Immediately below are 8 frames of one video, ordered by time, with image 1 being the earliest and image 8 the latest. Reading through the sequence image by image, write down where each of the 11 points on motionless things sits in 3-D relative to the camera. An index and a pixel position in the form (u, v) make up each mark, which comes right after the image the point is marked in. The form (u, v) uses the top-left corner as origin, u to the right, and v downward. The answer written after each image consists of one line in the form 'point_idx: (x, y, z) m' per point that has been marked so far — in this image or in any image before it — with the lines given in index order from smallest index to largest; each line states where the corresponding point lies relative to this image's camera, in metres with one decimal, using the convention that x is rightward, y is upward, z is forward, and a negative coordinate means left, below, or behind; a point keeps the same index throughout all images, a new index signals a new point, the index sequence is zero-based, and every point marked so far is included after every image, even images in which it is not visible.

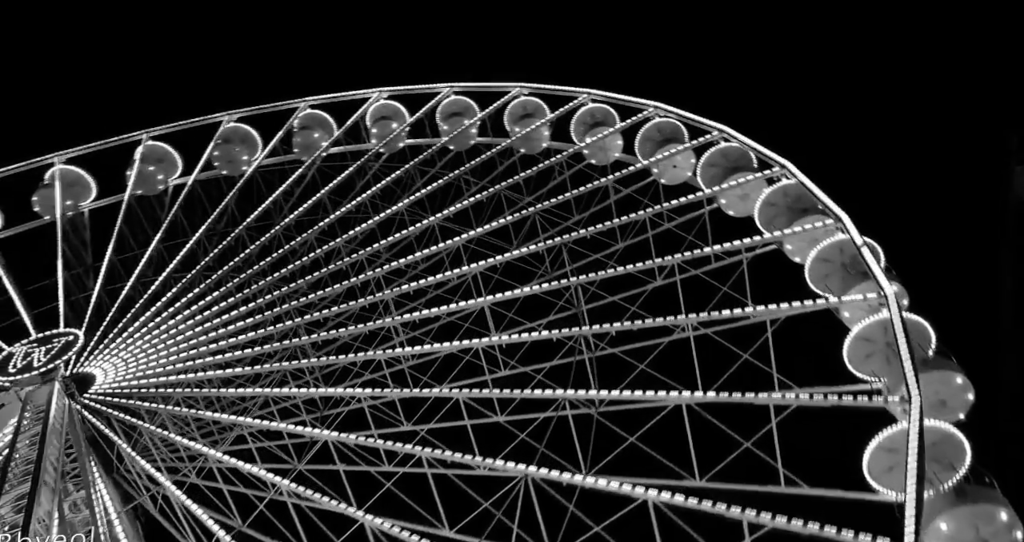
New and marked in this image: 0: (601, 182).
0: (+1.6, +1.6, +12.2) m
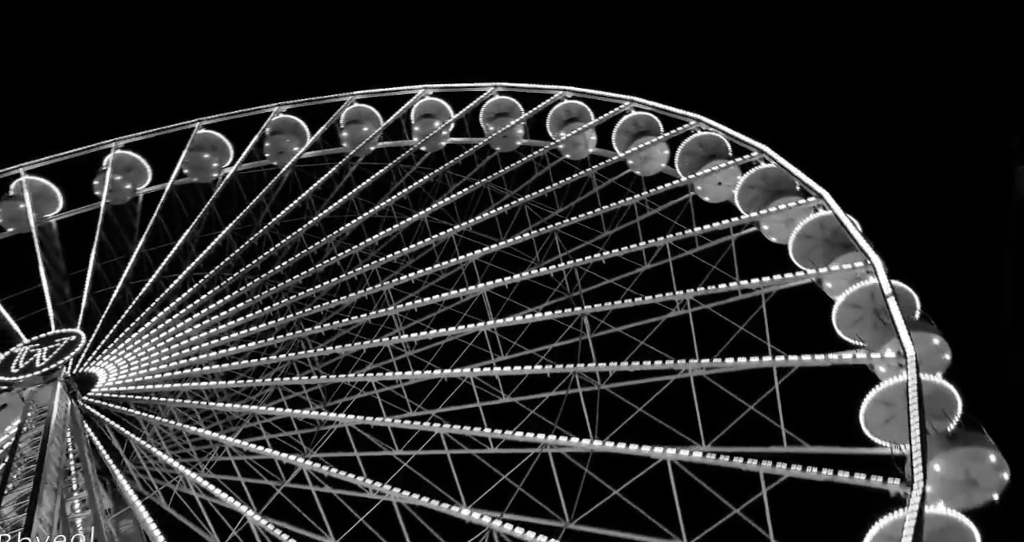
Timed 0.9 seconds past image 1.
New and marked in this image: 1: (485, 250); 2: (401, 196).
0: (+1.8, +1.3, +12.0) m
1: (-0.6, +0.5, +11.9) m
2: (-2.2, +1.6, +13.4) m
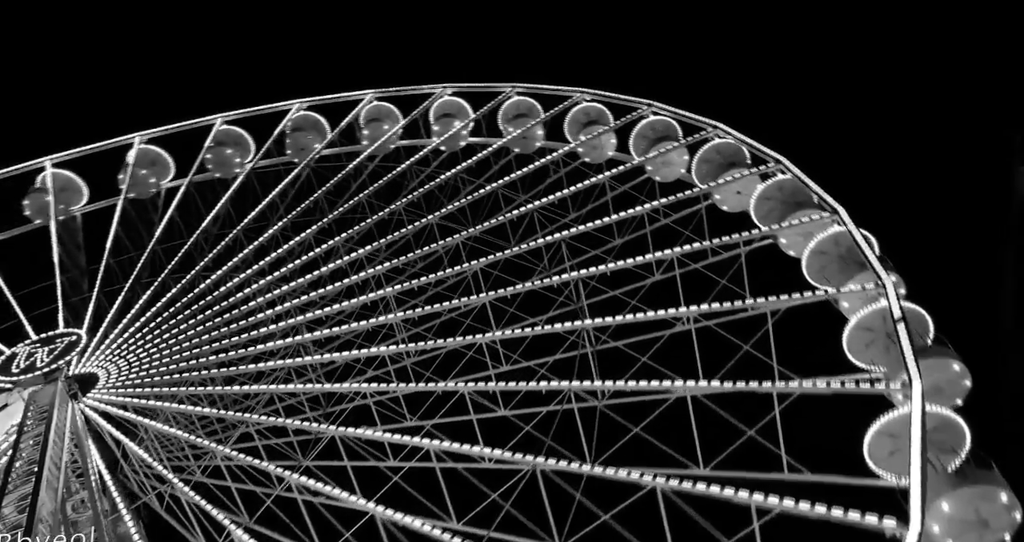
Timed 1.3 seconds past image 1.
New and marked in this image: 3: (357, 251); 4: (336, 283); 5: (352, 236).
0: (+1.7, +1.5, +12.1) m
1: (-0.7, +0.6, +12.0) m
2: (-2.3, +1.6, +13.4) m
3: (-2.8, +0.3, +13.0) m
4: (-2.8, -0.3, +11.3) m
5: (-3.0, +0.6, +13.7) m
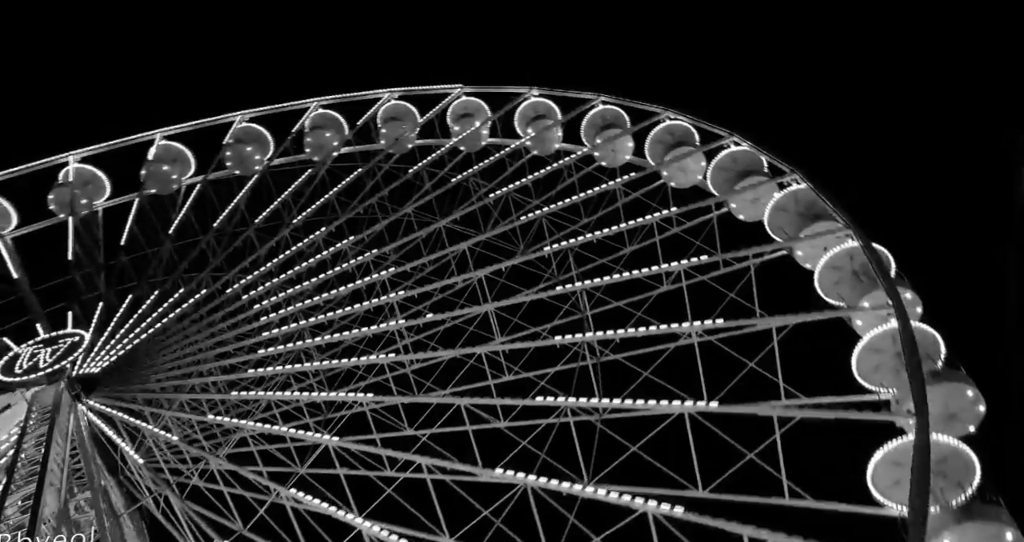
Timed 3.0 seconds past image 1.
0: (+1.8, +1.5, +12.1) m
1: (-0.6, +0.5, +12.0) m
2: (-2.3, +1.6, +13.4) m
3: (-2.8, +0.3, +13.0) m
4: (-2.7, -0.3, +11.3) m
5: (-3.0, +0.6, +13.7) m
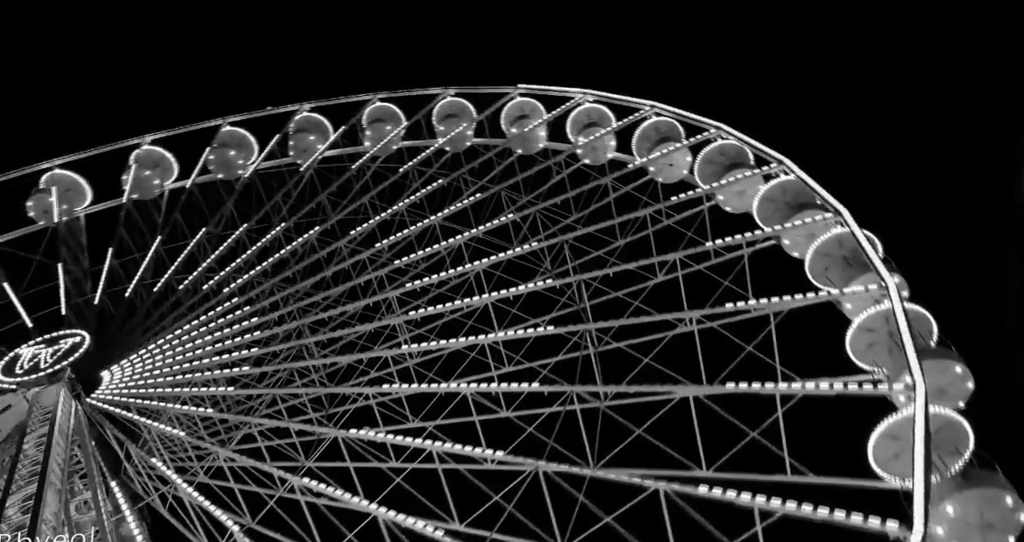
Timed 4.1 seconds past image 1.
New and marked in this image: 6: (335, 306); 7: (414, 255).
0: (+2.1, +1.0, +11.6) m
1: (-0.3, +0.2, +11.7) m
2: (-1.8, +1.4, +13.2) m
3: (-2.4, +0.1, +12.8) m
4: (-2.5, -0.5, +11.1) m
5: (-2.6, +0.4, +13.5) m
6: (-3.0, -0.7, +12.1) m
7: (-1.9, +0.3, +13.0) m
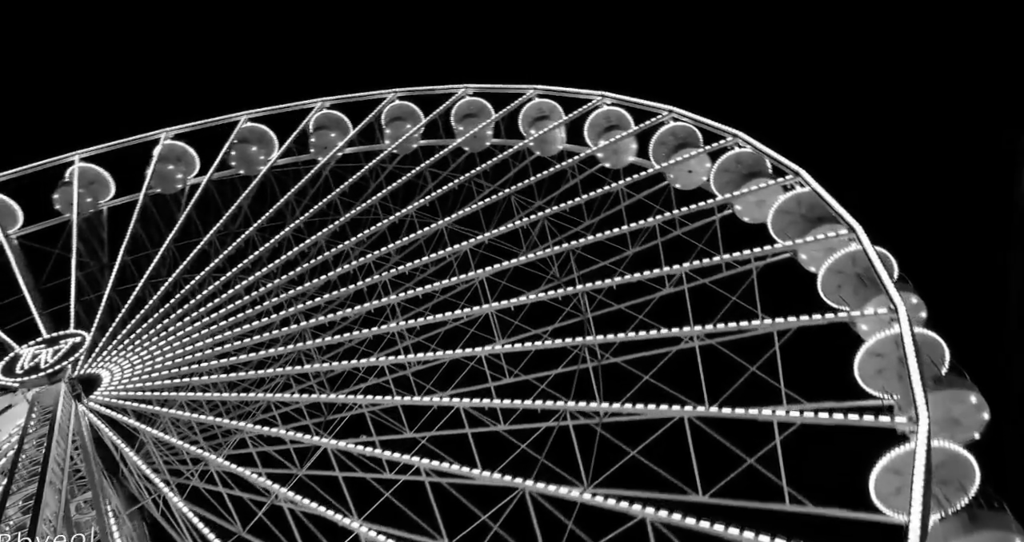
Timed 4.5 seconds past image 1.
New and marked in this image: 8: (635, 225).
0: (+1.8, +1.5, +12.1) m
1: (-0.6, +0.5, +12.0) m
2: (-2.3, +1.6, +13.5) m
3: (-2.8, +0.3, +13.0) m
4: (-2.7, -0.3, +11.3) m
5: (-3.0, +0.6, +13.7) m
6: (-3.3, -0.6, +12.3) m
7: (-2.3, +0.5, +13.3) m
8: (+1.8, +0.7, +10.1) m
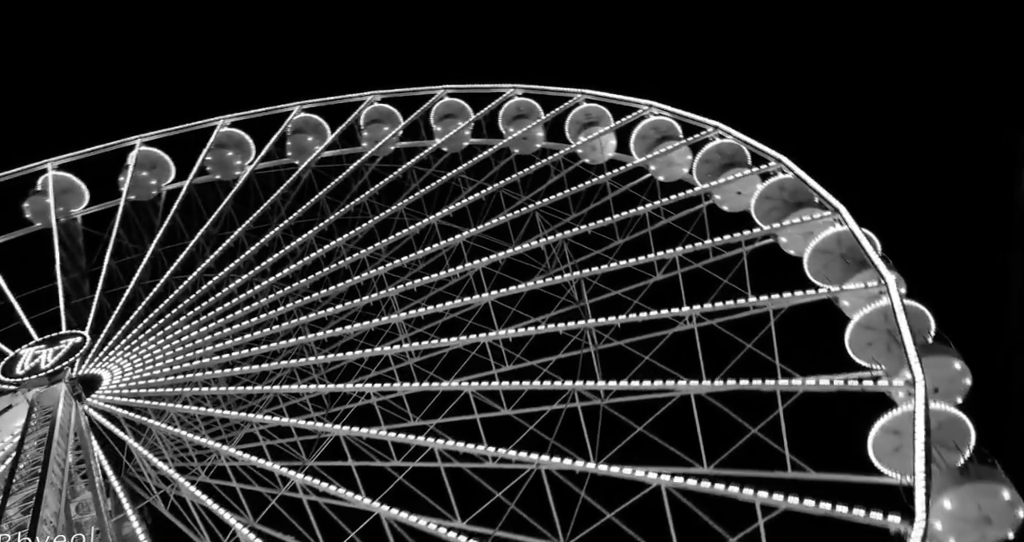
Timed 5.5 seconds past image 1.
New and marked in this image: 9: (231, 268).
0: (+2.1, +1.1, +11.7) m
1: (-0.3, +0.3, +11.7) m
2: (-1.9, +1.4, +13.2) m
3: (-2.4, +0.1, +12.9) m
4: (-2.5, -0.5, +11.1) m
5: (-2.6, +0.4, +13.5) m
6: (-3.0, -0.7, +12.1) m
7: (-1.9, +0.3, +13.1) m
8: (+2.0, +0.3, +9.6) m
9: (-5.1, +0.1, +12.5) m
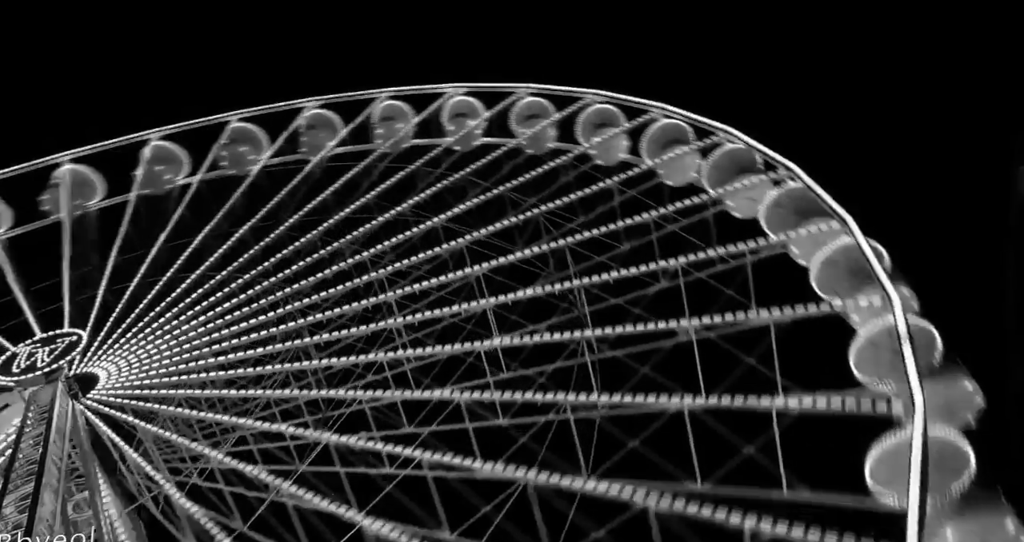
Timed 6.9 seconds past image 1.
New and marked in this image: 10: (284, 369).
0: (+1.7, +1.6, +12.2) m
1: (-0.7, +0.6, +12.1) m
2: (-2.4, +1.7, +13.5) m
3: (-2.9, +0.3, +13.1) m
4: (-2.8, -0.2, +11.3) m
5: (-3.1, +0.7, +13.7) m
6: (-3.4, -0.5, +12.3) m
7: (-2.4, +0.6, +13.3) m
8: (+1.7, +0.7, +10.2) m
9: (-5.4, +0.1, +12.5) m
10: (-2.9, -1.2, +8.8) m
